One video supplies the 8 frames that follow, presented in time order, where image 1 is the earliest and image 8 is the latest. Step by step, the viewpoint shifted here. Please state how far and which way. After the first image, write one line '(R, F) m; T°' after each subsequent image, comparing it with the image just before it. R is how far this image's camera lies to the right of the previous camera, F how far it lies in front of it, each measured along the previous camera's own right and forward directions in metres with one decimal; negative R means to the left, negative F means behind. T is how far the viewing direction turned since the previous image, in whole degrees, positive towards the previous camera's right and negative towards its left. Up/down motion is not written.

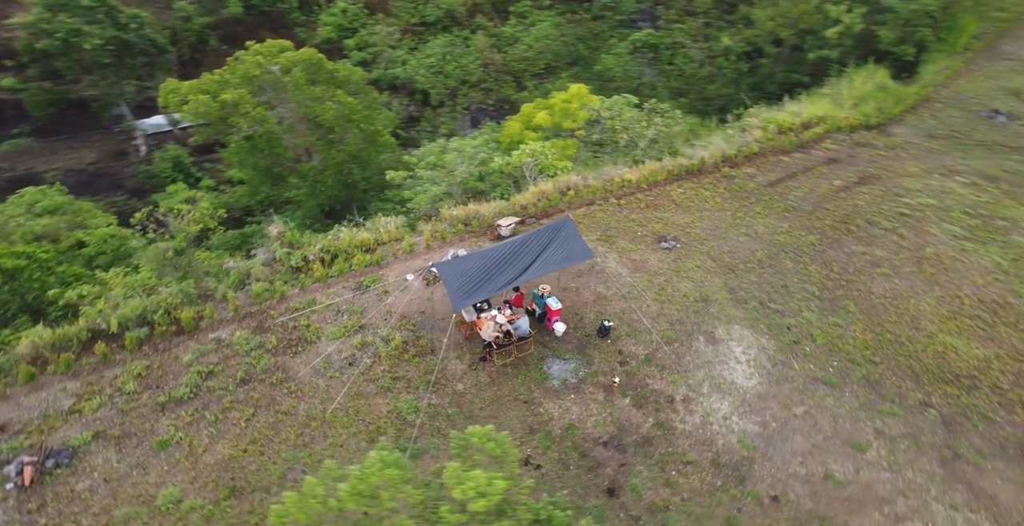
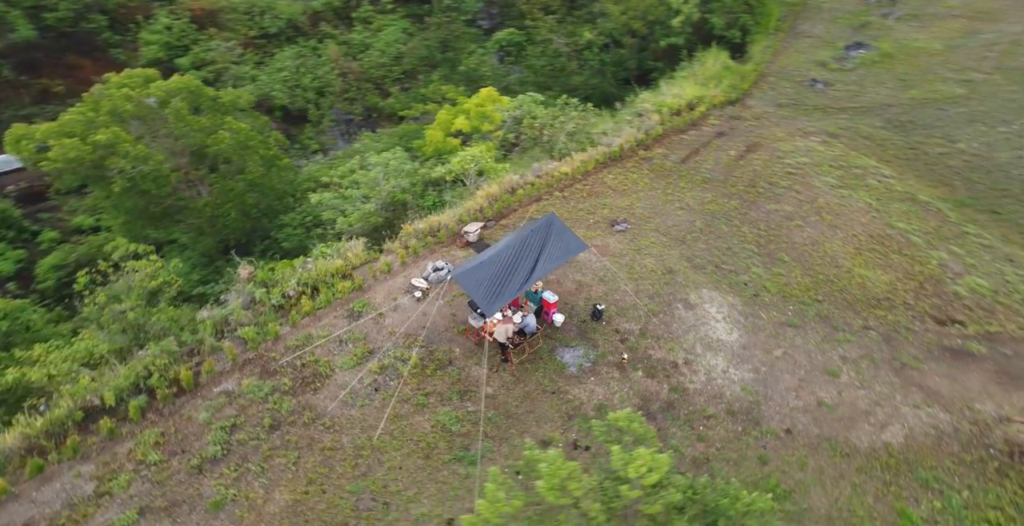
(-1.8, +0.1) m; +10°
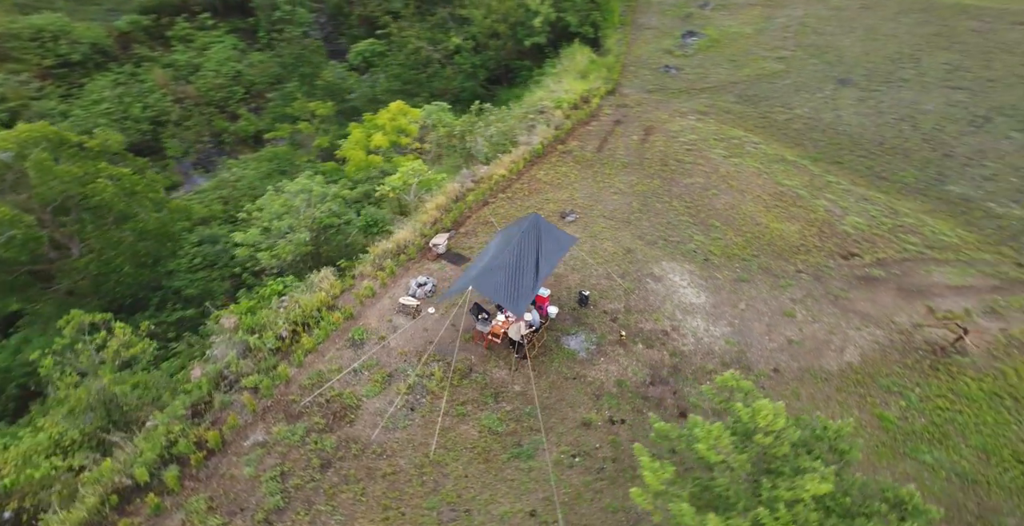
(-1.8, 0.0) m; +11°
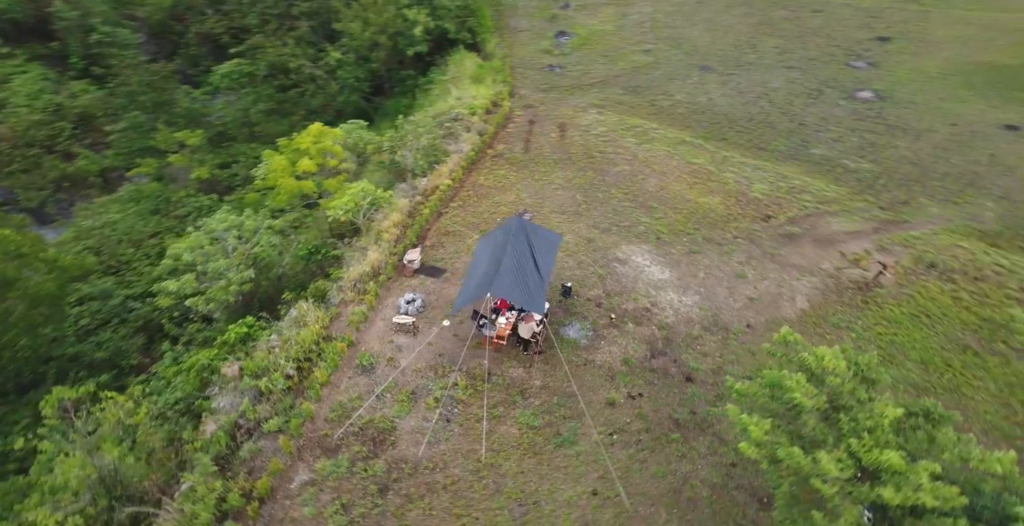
(-1.6, -0.1) m; +10°
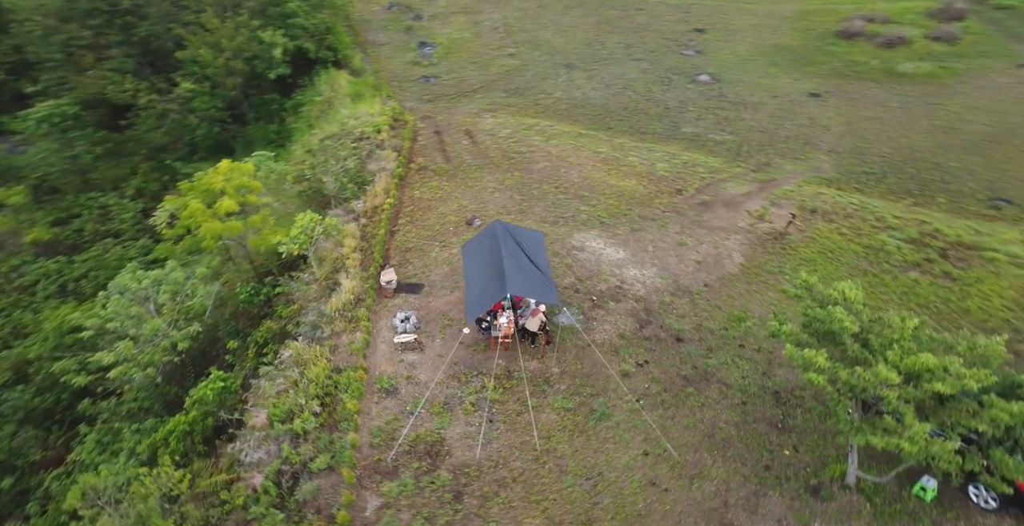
(-1.8, -0.2) m; +11°
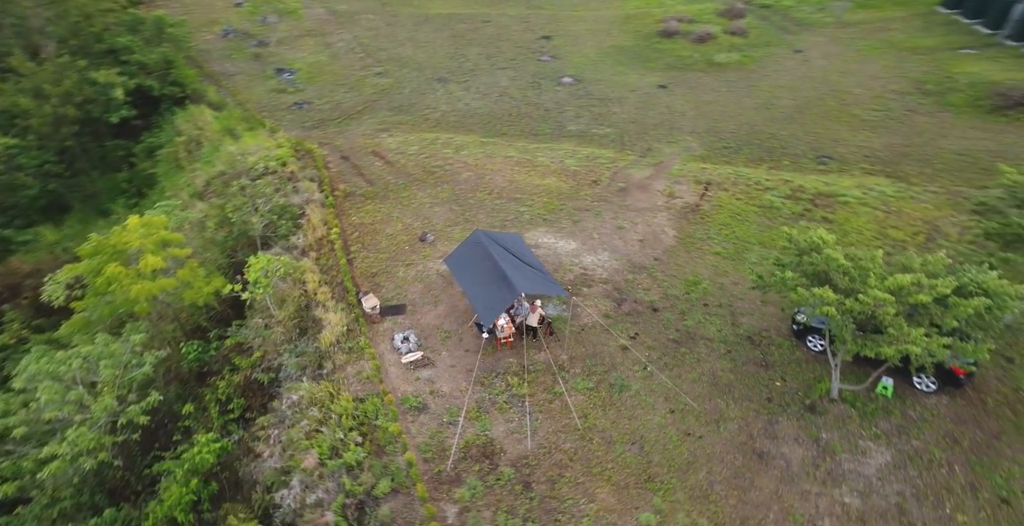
(-1.8, -0.2) m; +11°
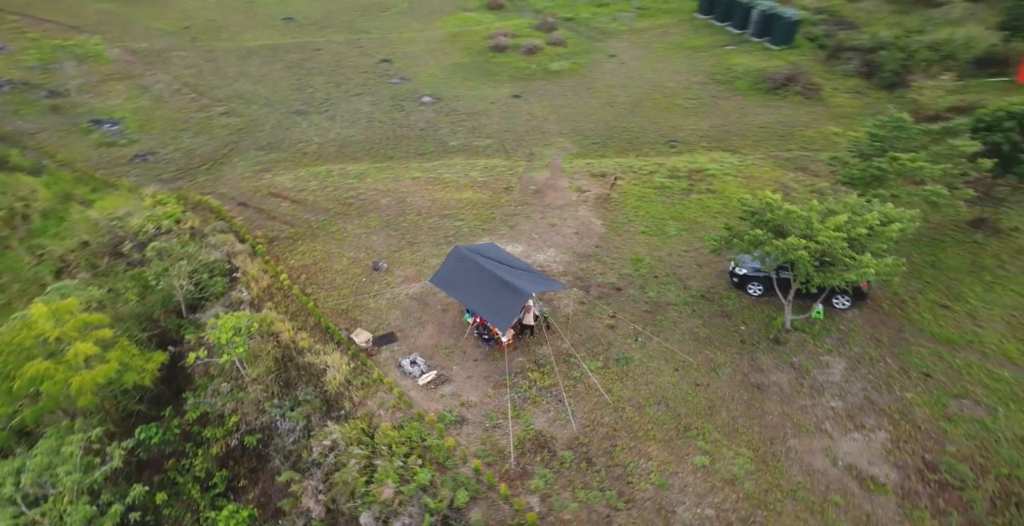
(-2.1, -0.3) m; +12°
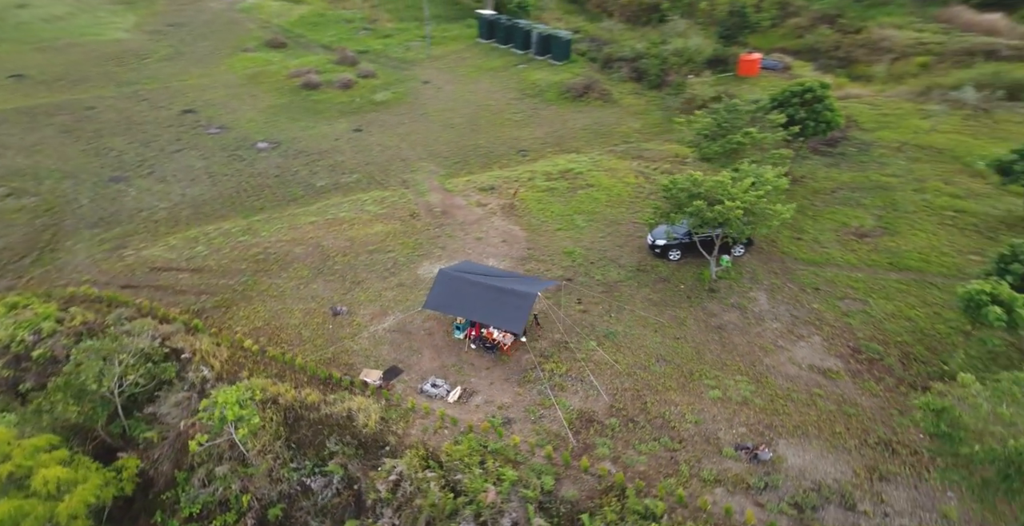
(-2.5, -1.0) m; +14°
